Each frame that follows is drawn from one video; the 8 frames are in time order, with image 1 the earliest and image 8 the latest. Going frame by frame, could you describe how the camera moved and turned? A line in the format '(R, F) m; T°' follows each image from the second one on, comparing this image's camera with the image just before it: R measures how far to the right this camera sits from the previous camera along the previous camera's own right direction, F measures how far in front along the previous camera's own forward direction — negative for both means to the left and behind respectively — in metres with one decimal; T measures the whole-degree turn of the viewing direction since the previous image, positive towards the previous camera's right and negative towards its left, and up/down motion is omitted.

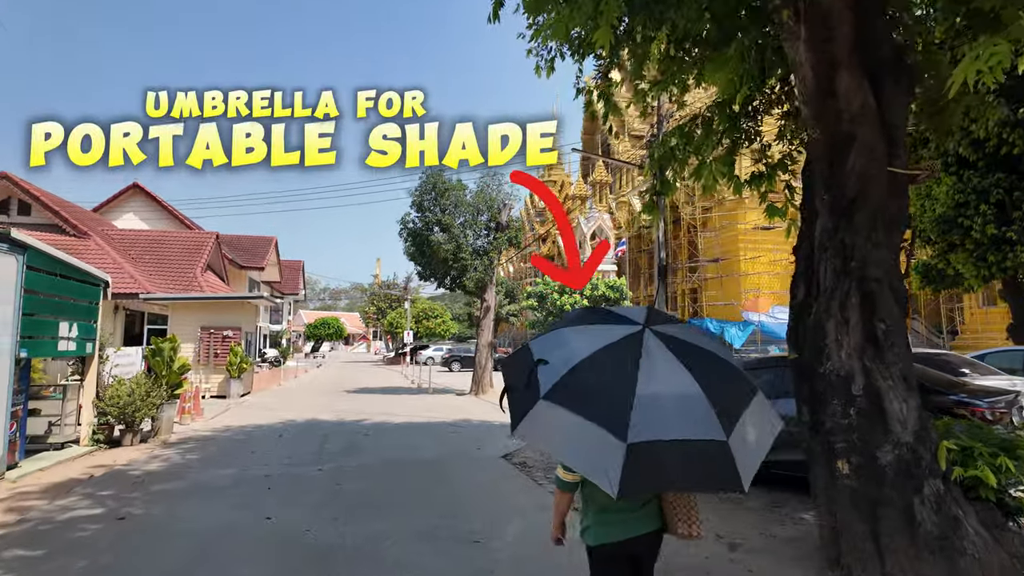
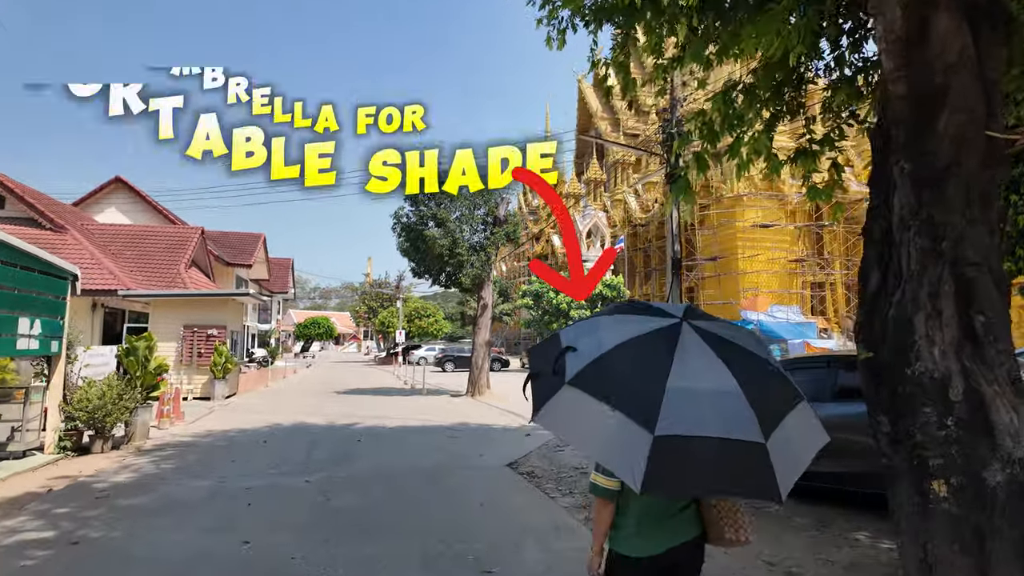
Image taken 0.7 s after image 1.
(-0.2, +0.7) m; +1°
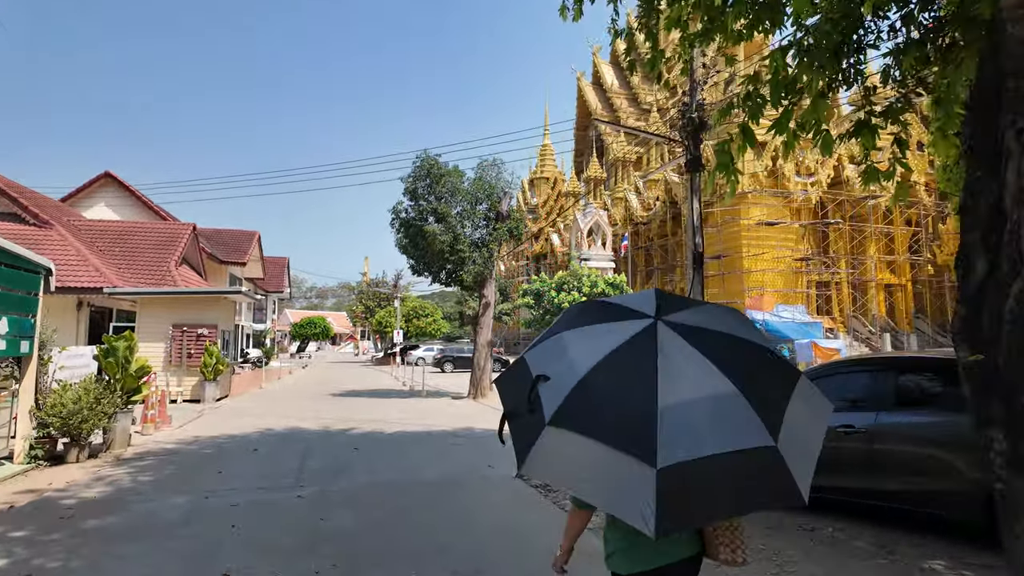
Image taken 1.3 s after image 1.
(-0.2, +0.7) m; 0°
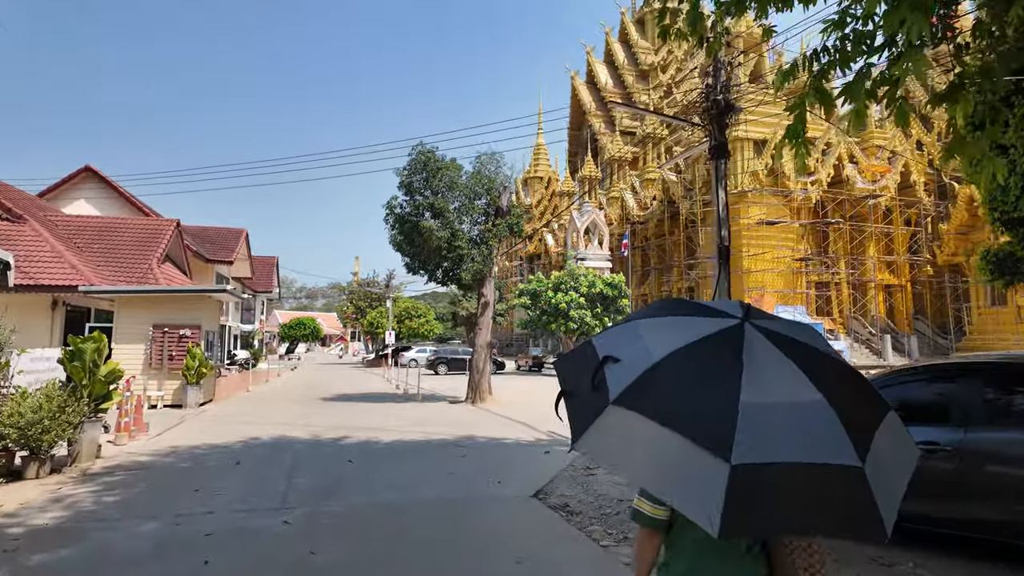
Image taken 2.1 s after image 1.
(-0.3, +0.8) m; +1°
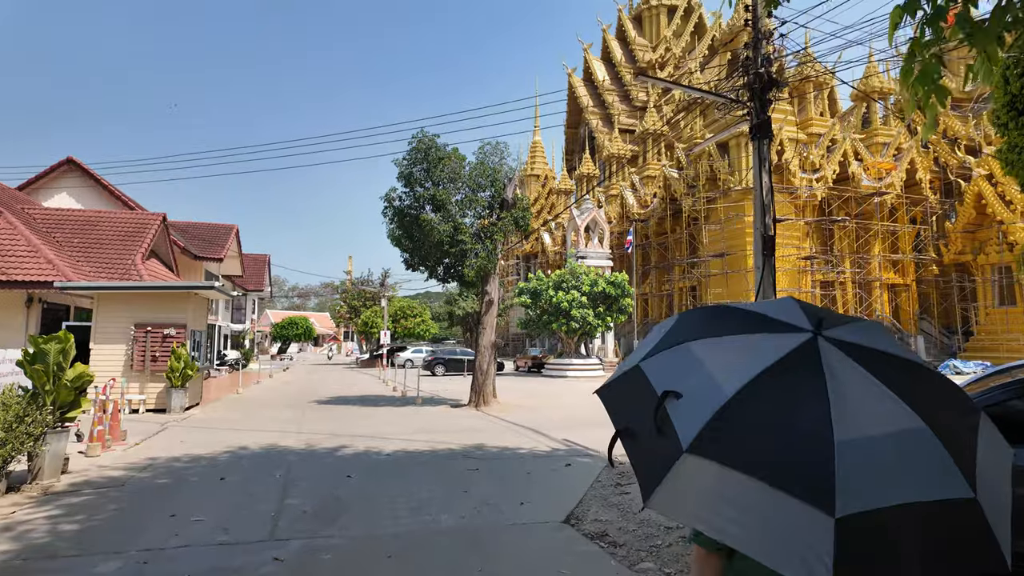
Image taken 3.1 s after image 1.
(-0.3, +0.9) m; +1°
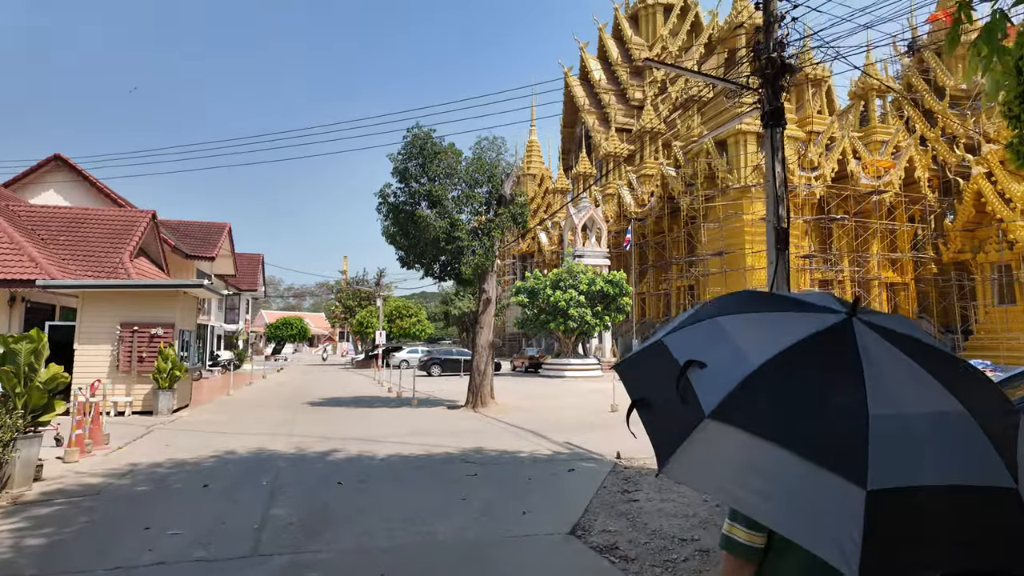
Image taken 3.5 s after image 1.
(-0.1, +0.4) m; 0°
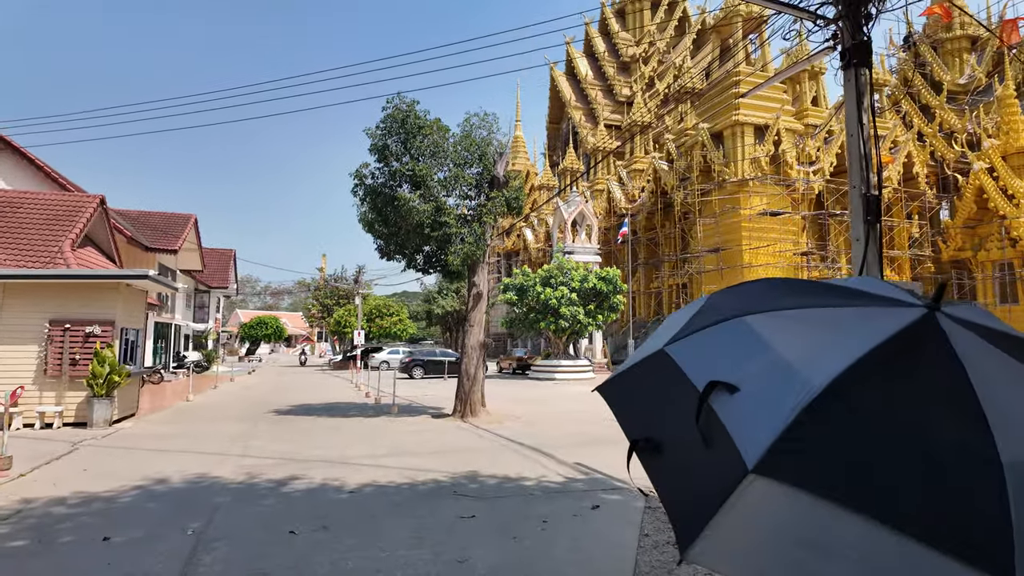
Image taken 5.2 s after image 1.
(-0.3, +1.7) m; +2°
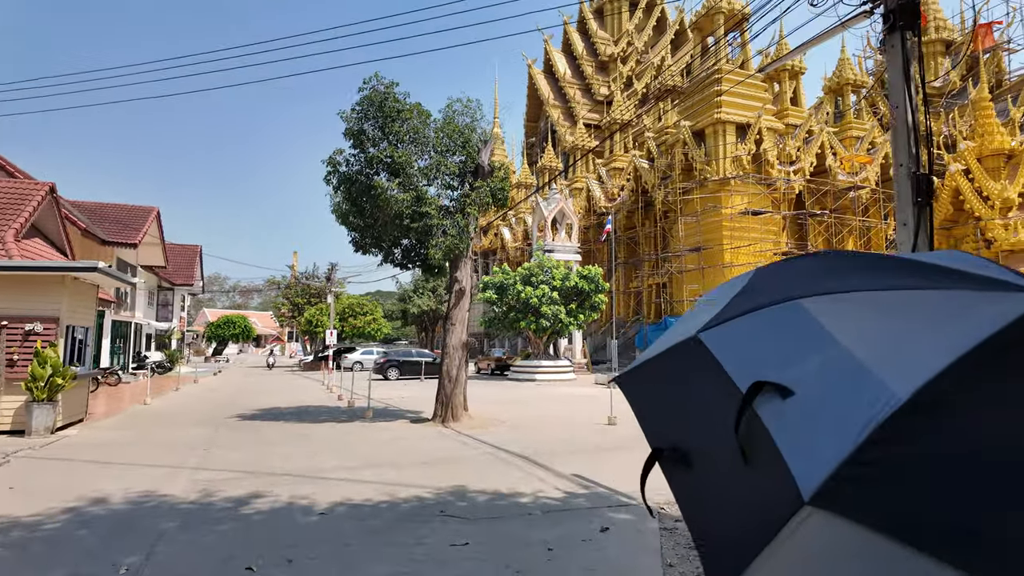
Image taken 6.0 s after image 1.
(-0.2, +0.8) m; +2°
